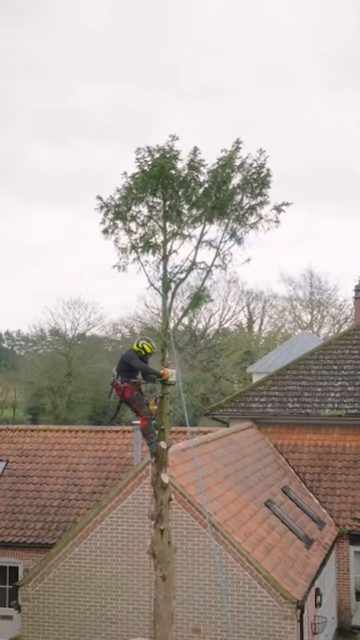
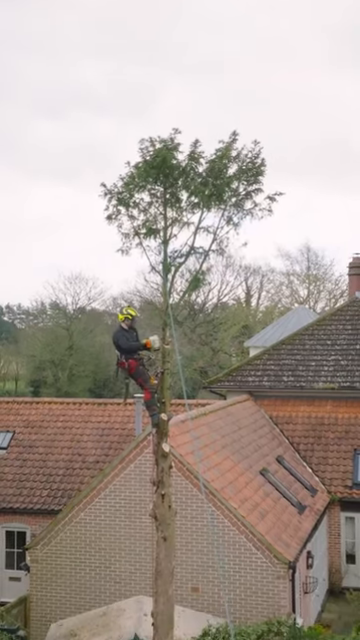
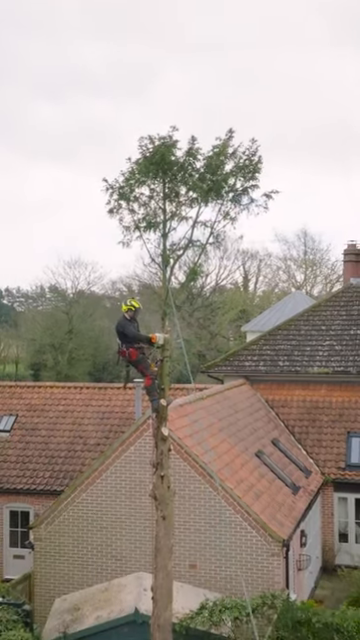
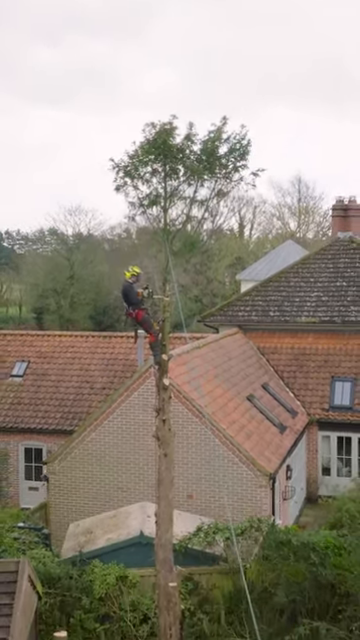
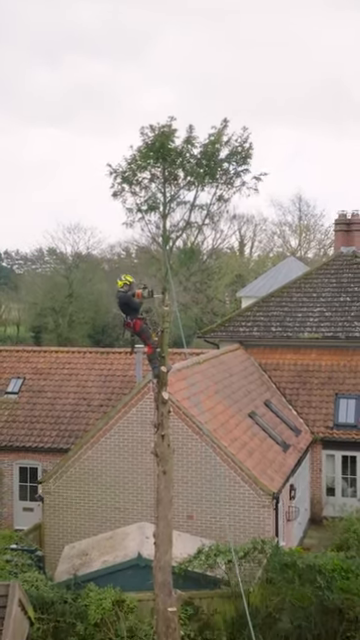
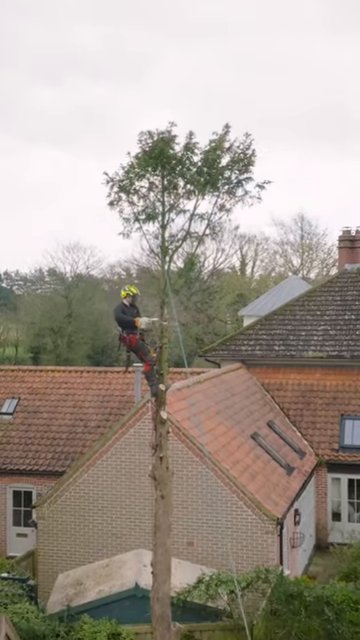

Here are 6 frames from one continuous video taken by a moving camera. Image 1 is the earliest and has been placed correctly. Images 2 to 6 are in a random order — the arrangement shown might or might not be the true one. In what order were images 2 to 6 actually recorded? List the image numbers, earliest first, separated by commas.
2, 3, 6, 5, 4
